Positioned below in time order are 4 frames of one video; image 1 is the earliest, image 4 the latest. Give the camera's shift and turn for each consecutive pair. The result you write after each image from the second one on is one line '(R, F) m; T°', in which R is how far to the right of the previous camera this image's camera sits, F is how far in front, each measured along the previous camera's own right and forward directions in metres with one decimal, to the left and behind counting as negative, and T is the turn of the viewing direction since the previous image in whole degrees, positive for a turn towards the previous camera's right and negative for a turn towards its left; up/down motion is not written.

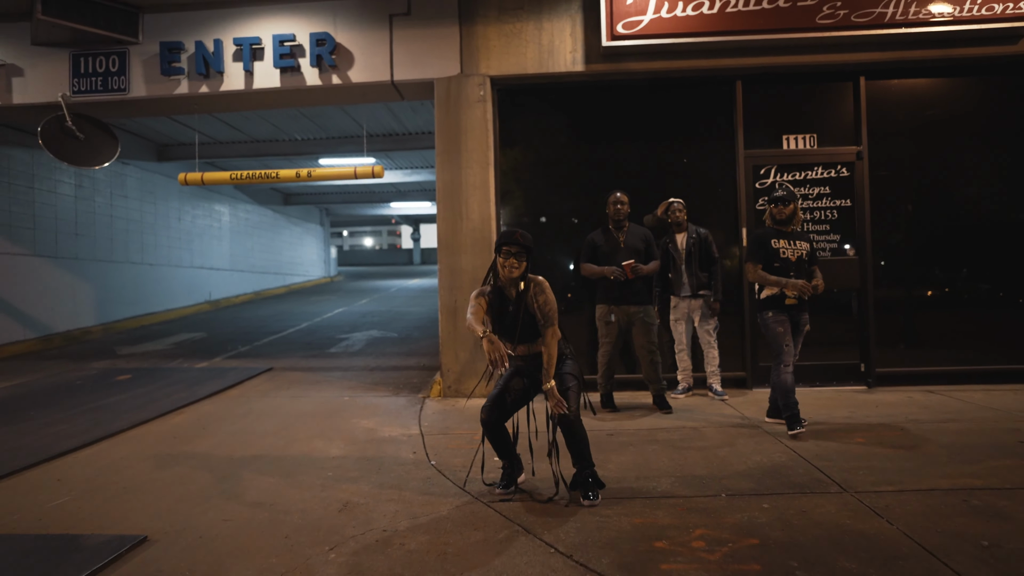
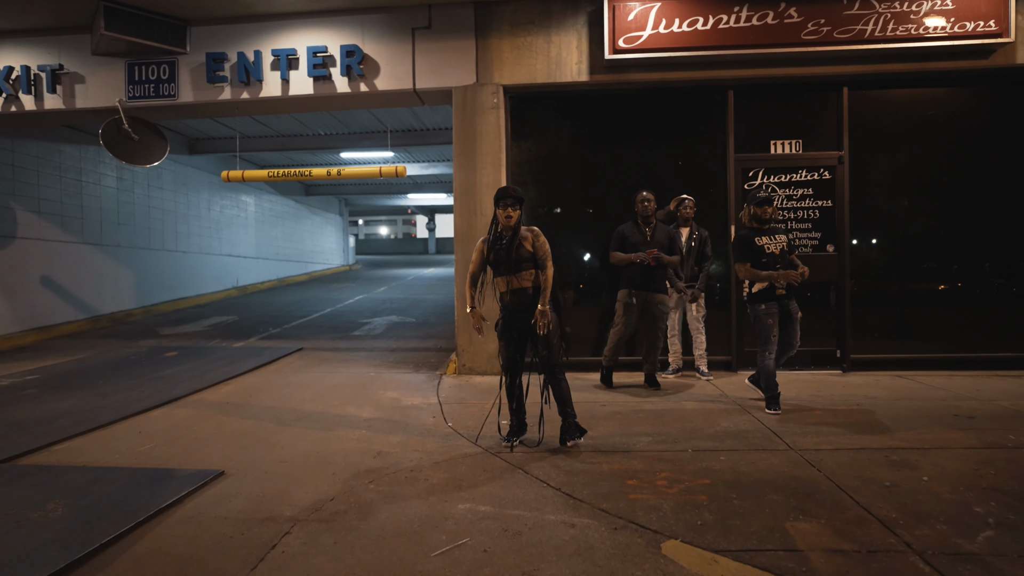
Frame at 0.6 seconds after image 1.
(+0.1, -0.6) m; -1°
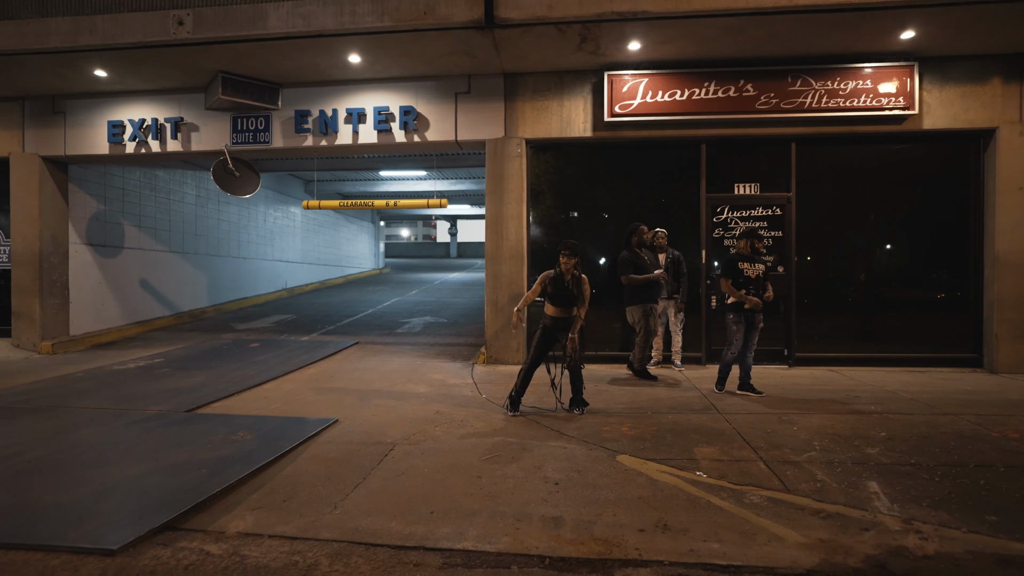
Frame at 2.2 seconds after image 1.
(0.0, -1.7) m; -2°
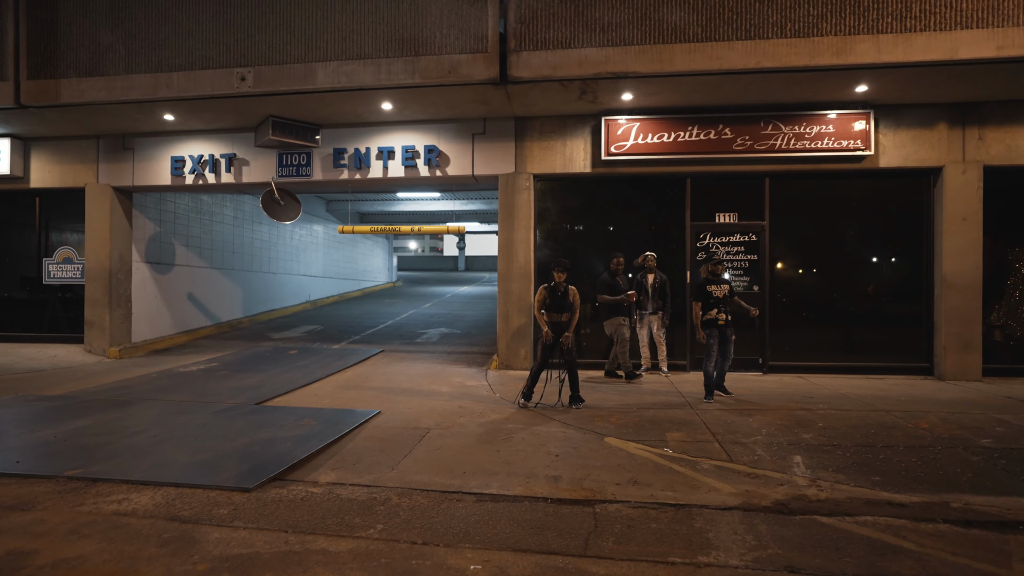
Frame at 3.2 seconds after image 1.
(0.0, -1.2) m; -1°
